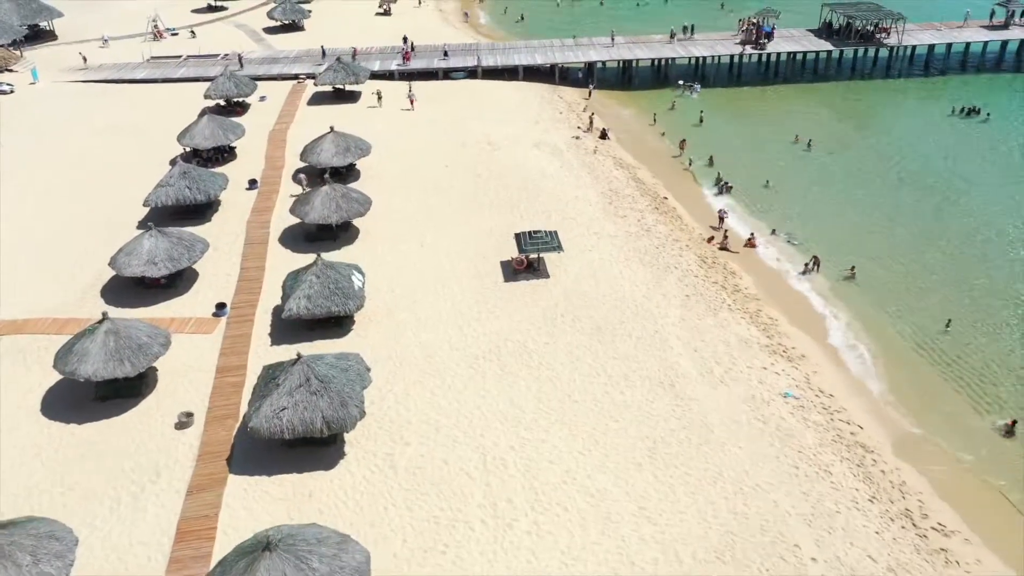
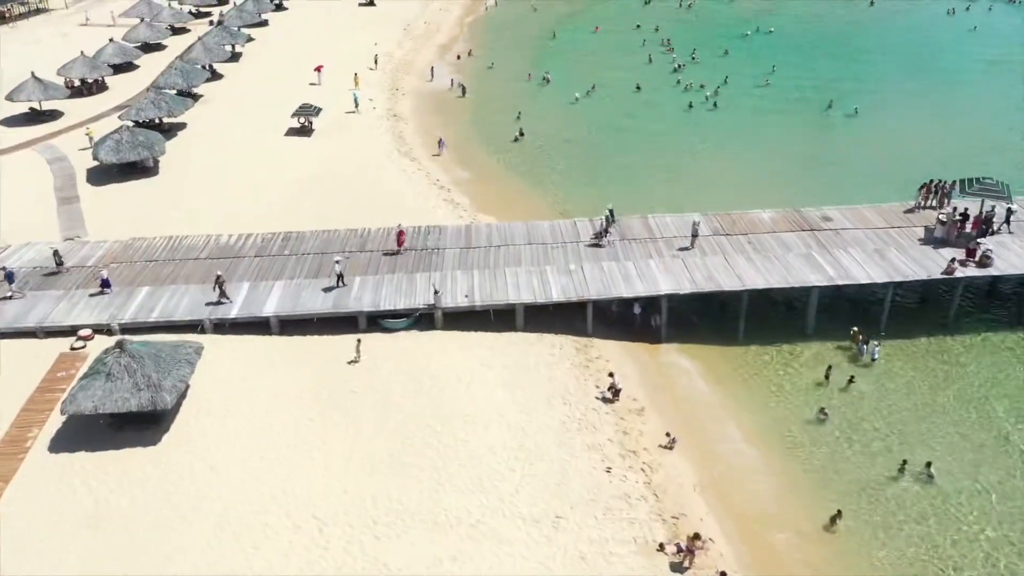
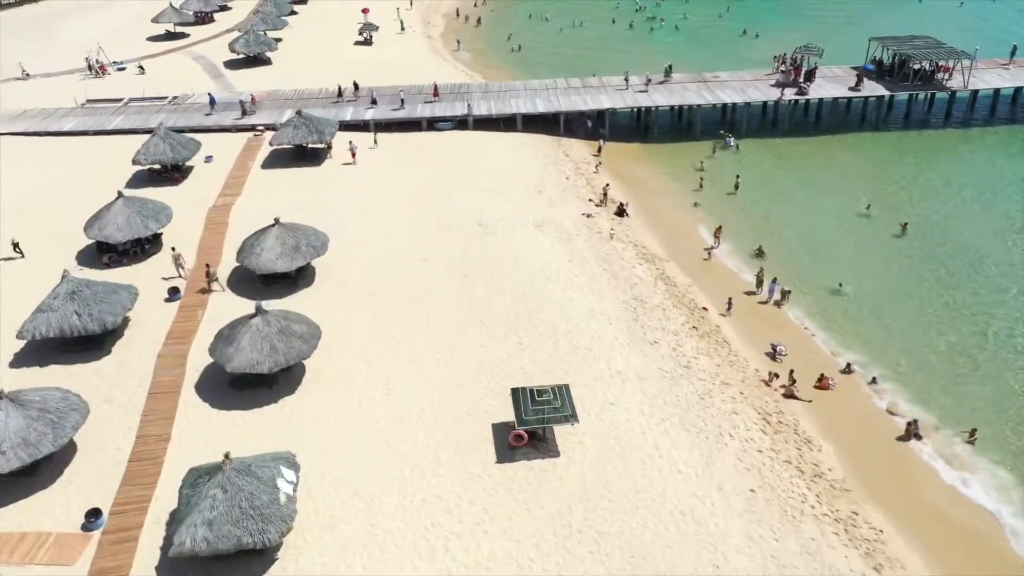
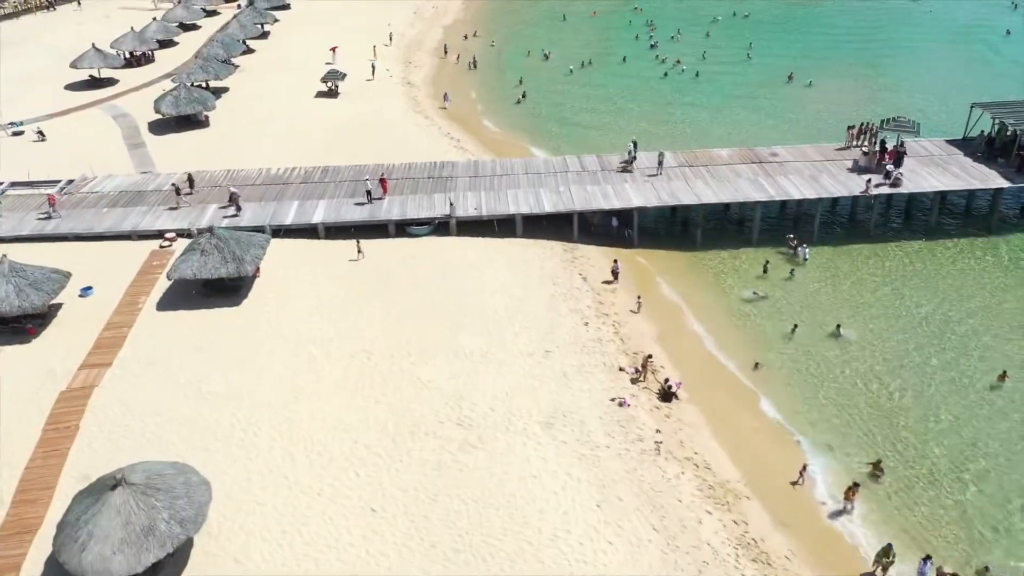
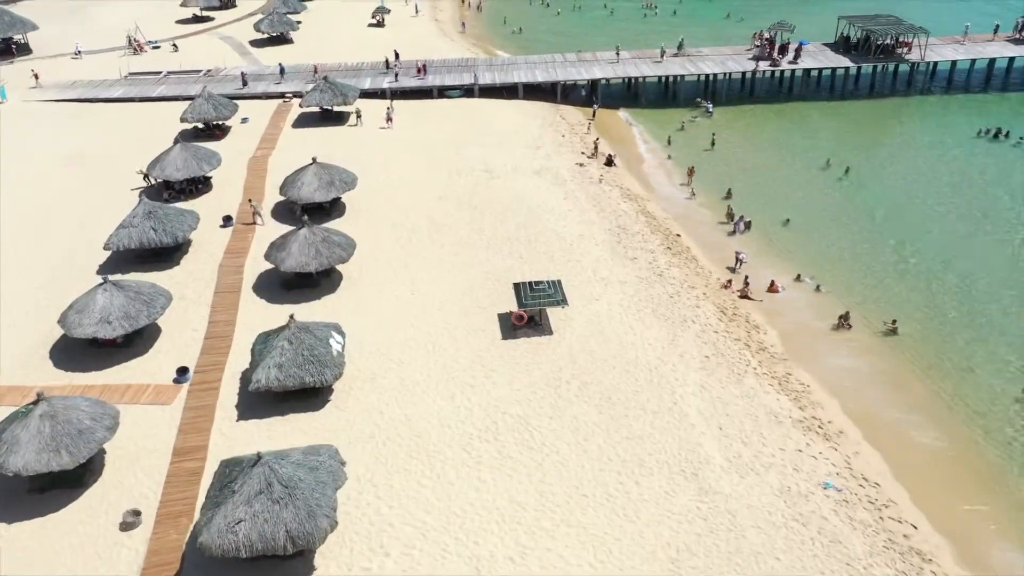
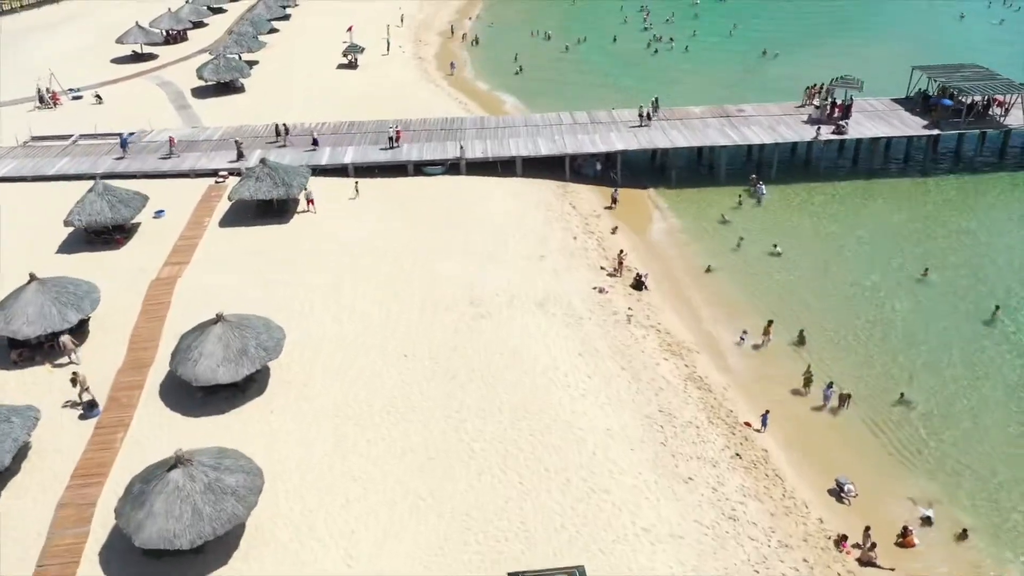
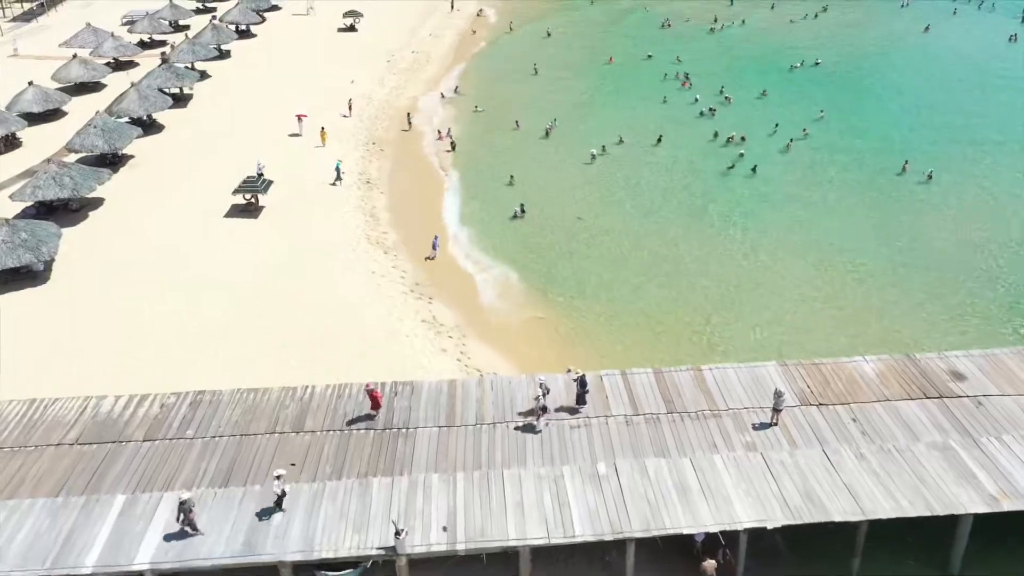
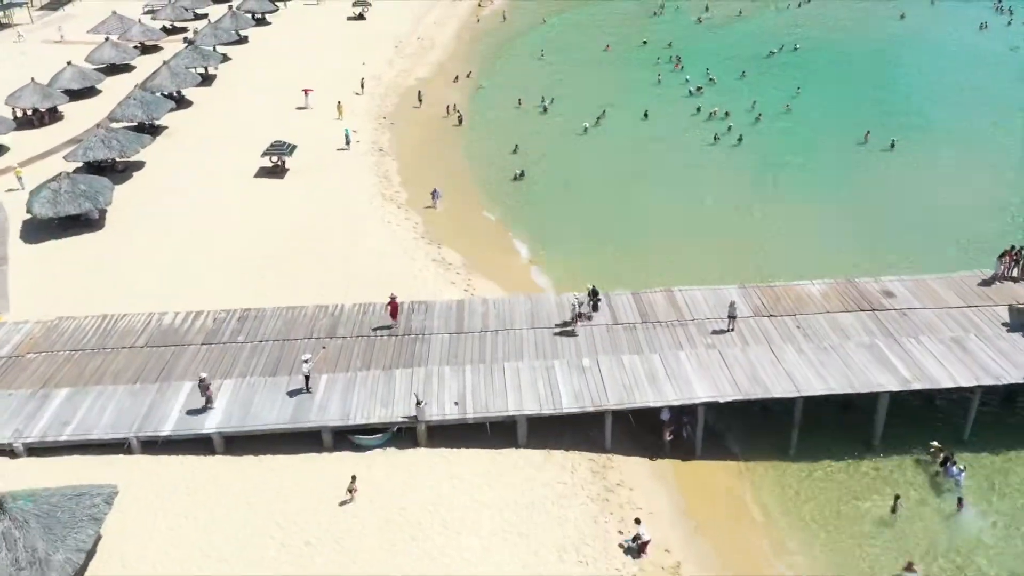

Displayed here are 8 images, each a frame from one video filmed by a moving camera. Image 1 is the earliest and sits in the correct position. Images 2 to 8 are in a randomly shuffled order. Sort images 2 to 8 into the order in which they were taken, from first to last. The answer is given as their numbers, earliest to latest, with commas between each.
5, 3, 6, 4, 2, 8, 7
